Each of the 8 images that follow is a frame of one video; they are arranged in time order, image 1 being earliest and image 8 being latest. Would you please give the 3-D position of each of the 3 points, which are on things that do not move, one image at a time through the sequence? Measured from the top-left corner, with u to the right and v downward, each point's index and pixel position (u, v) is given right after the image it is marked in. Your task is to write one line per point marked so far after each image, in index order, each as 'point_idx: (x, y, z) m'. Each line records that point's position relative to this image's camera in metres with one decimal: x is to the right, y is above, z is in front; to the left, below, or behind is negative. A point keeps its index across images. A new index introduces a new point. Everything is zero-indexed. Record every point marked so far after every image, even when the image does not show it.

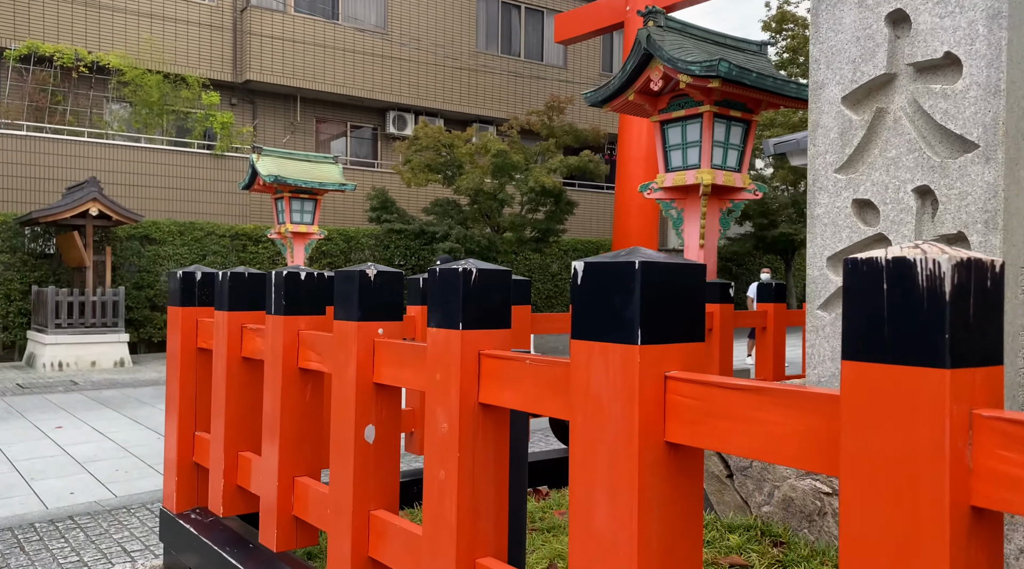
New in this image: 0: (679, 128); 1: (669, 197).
0: (+1.4, +1.3, +7.0) m
1: (+1.4, +0.8, +7.2) m
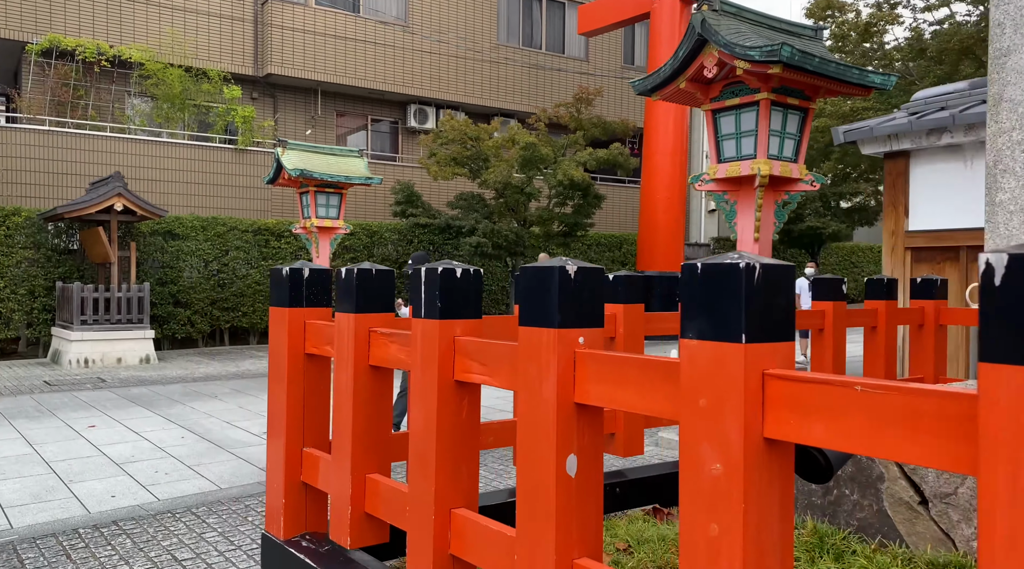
0: (+1.8, +1.4, +6.8) m
1: (+1.8, +0.8, +6.9) m
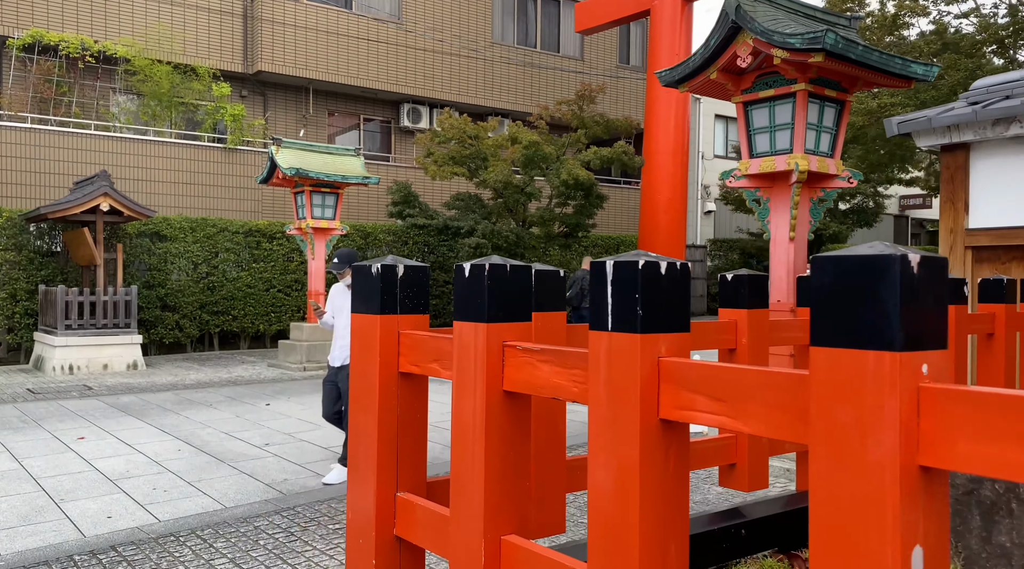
0: (+2.0, +1.4, +6.4) m
1: (+1.9, +0.8, +6.6) m
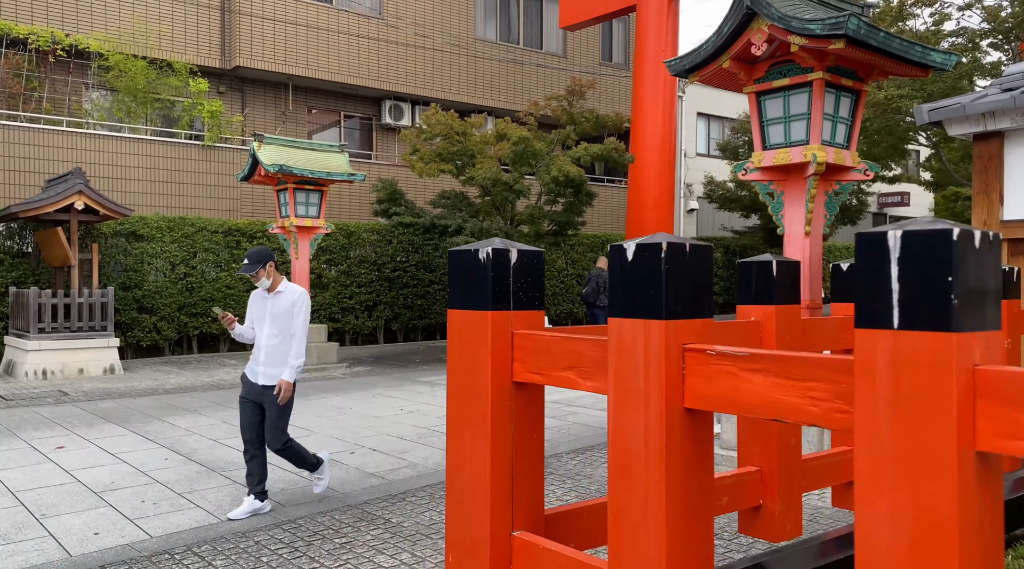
0: (+2.0, +1.4, +6.2) m
1: (+2.0, +0.8, +6.3) m
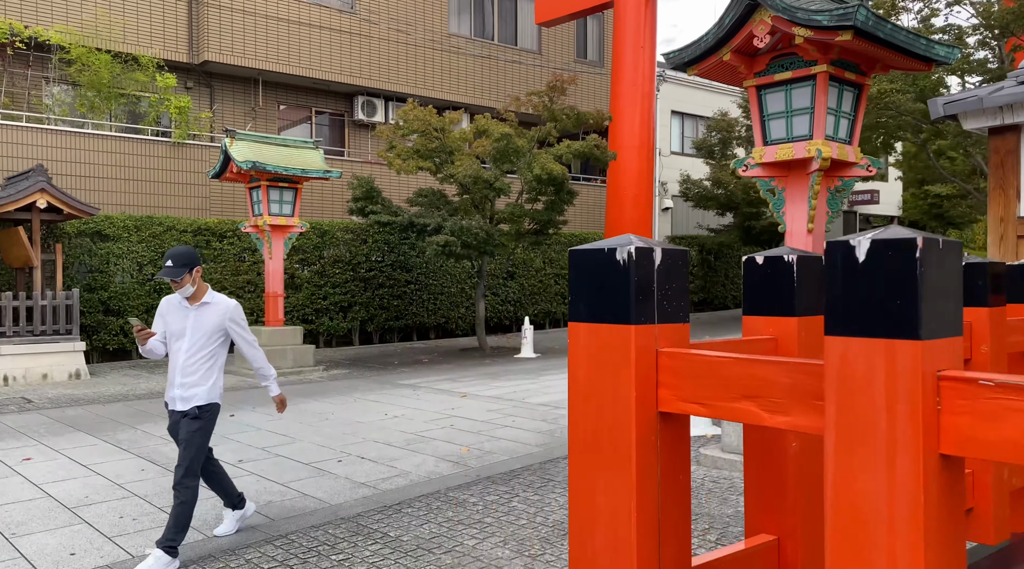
0: (+2.0, +1.4, +6.0) m
1: (+1.9, +0.8, +6.2) m
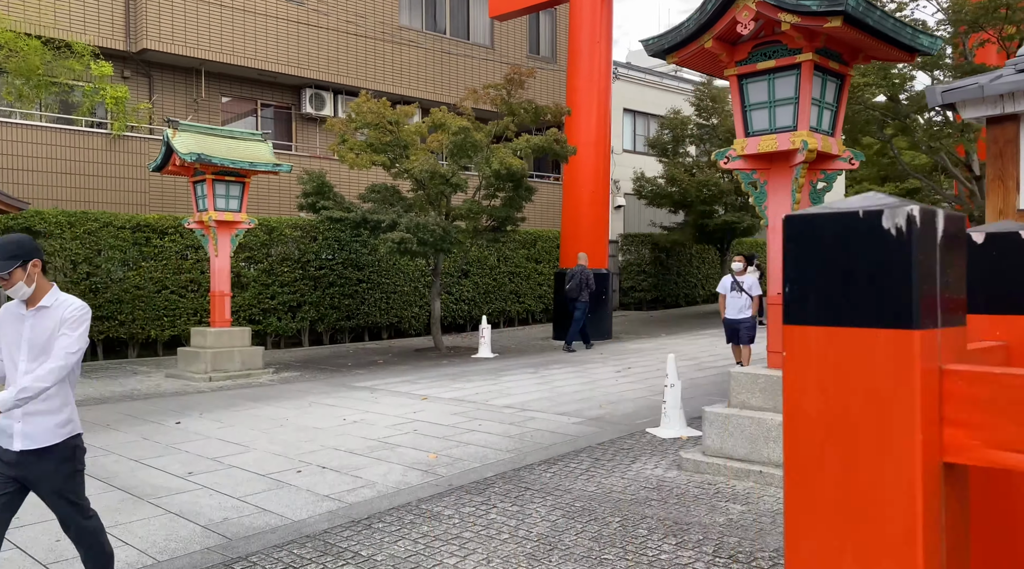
0: (+1.8, +1.4, +5.8) m
1: (+1.7, +0.9, +6.0) m
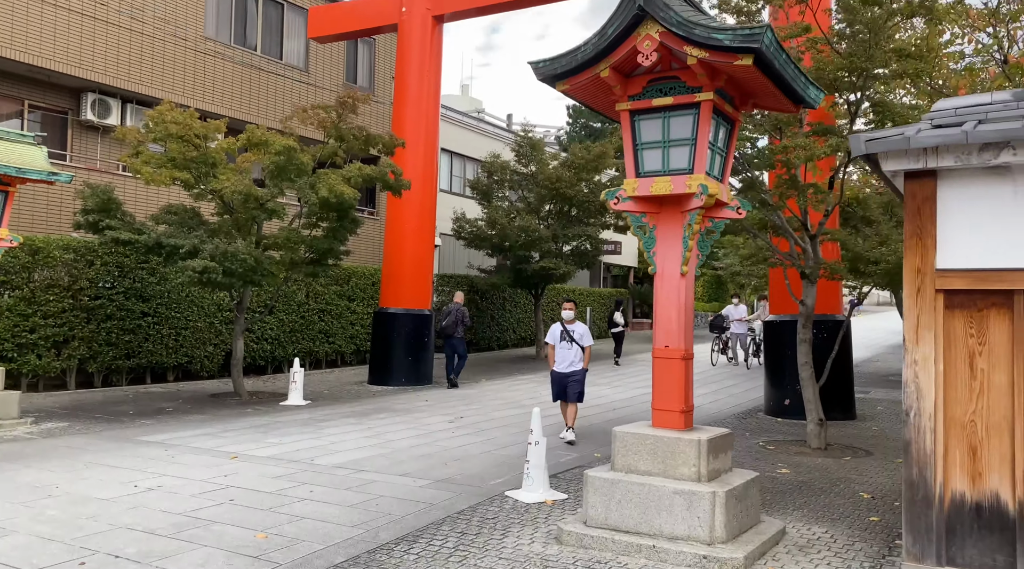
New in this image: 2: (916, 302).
0: (+1.0, +1.1, +5.4) m
1: (+0.9, +0.5, +5.5) m
2: (+2.2, -0.1, +4.4) m
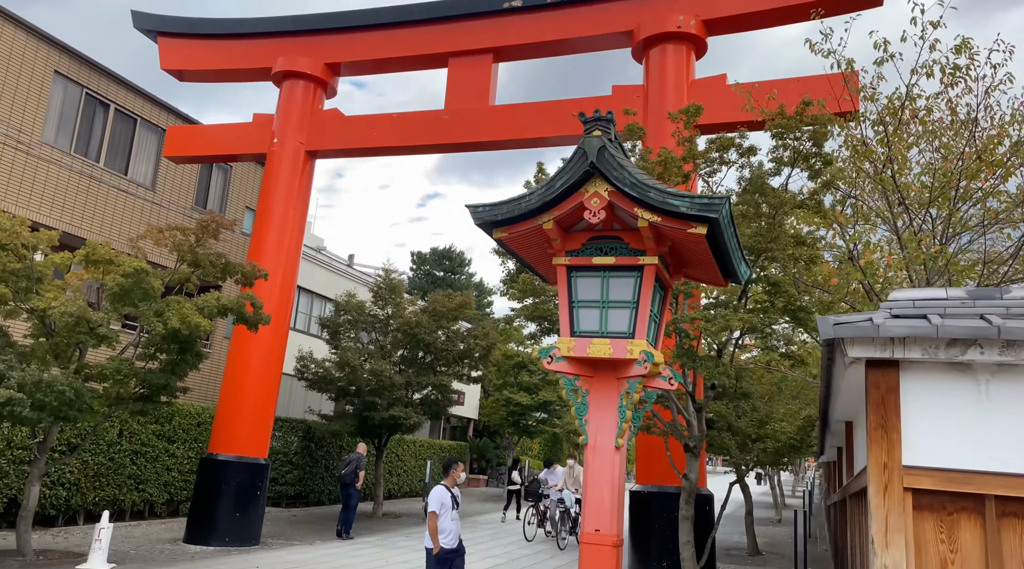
0: (+0.5, 0.0, +5.1) m
1: (+0.4, -0.5, +5.0) m
2: (+1.9, -1.1, +4.1) m
